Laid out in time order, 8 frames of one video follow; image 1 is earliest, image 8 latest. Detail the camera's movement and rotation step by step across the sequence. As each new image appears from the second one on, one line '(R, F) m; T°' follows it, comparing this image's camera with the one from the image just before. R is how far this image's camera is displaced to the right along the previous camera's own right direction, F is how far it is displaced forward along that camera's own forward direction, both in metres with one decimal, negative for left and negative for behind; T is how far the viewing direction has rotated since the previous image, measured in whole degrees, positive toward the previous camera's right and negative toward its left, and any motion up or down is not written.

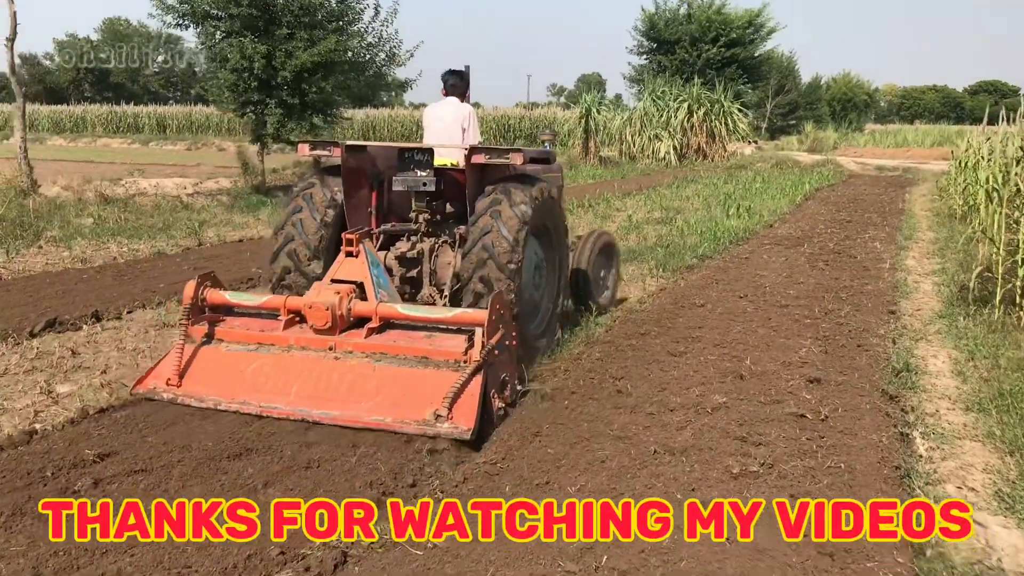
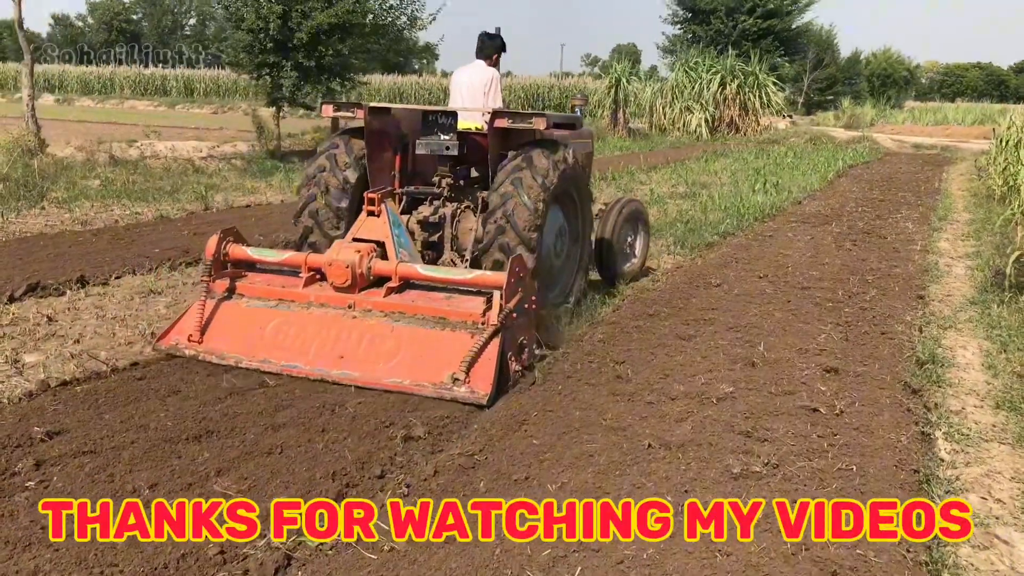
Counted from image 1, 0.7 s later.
(+0.2, +0.4) m; -2°
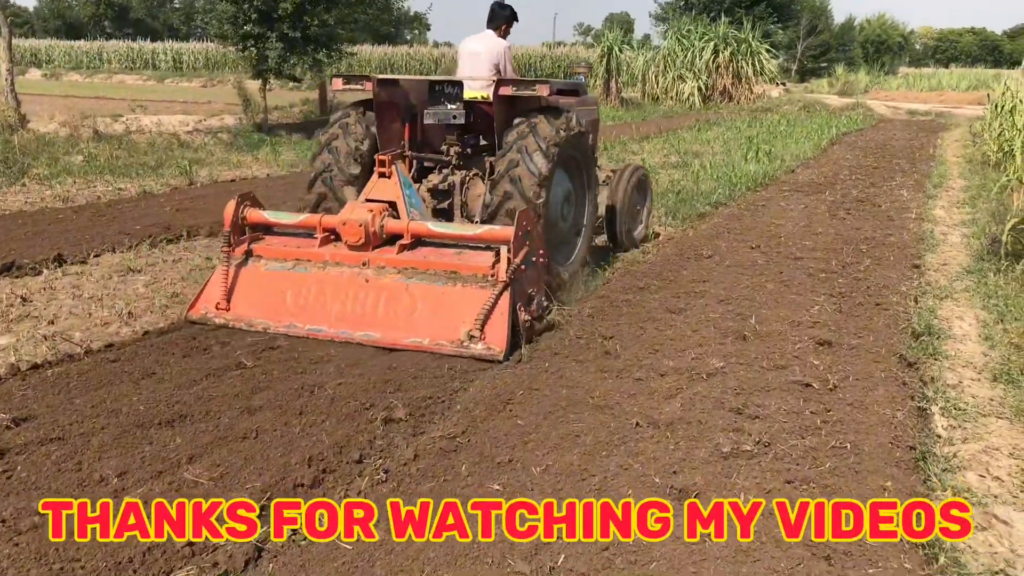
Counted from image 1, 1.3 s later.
(+0.1, +0.1) m; 0°
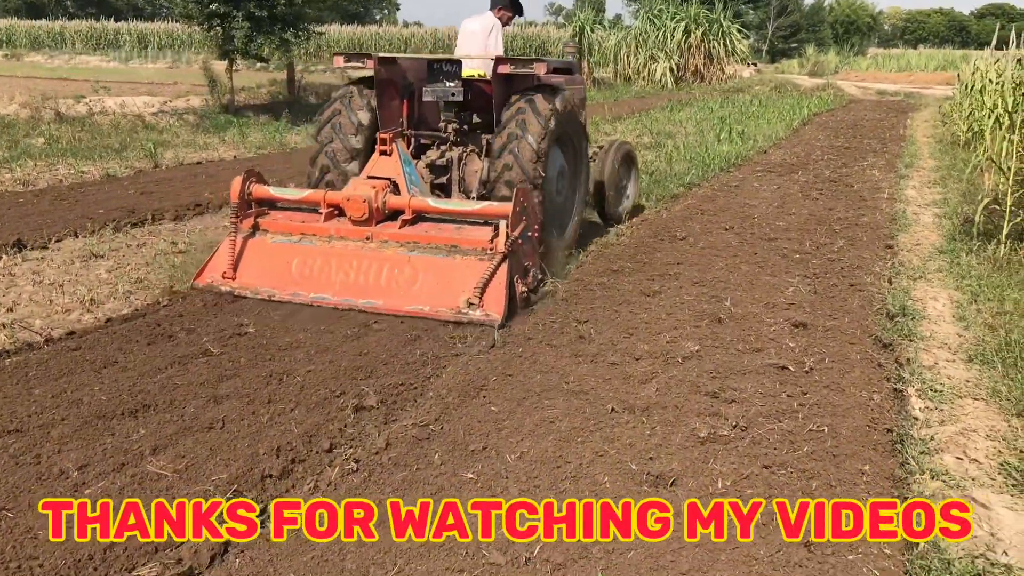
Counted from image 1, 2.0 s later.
(0.0, +0.1) m; +2°
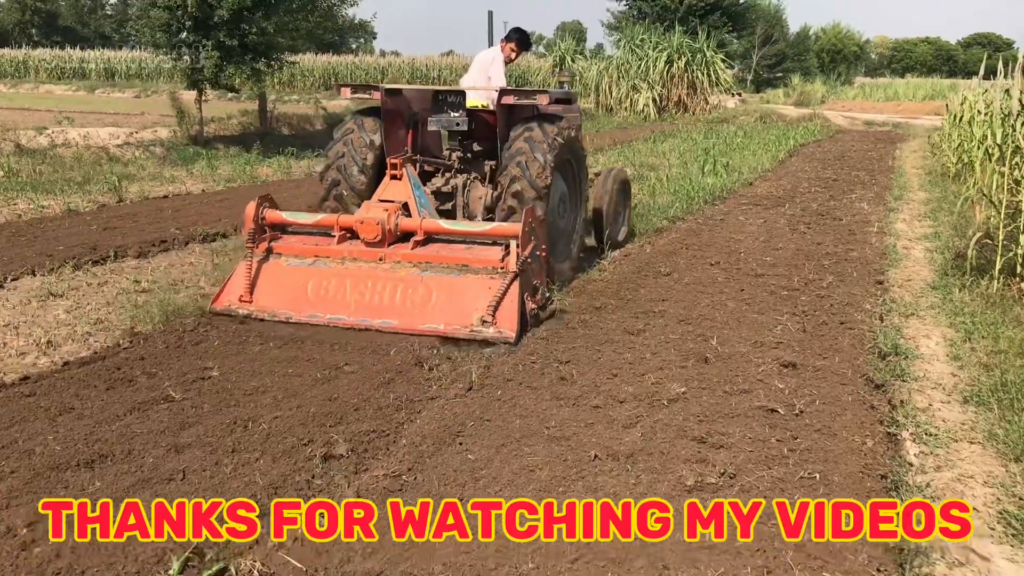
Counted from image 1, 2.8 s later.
(0.0, +0.2) m; +1°
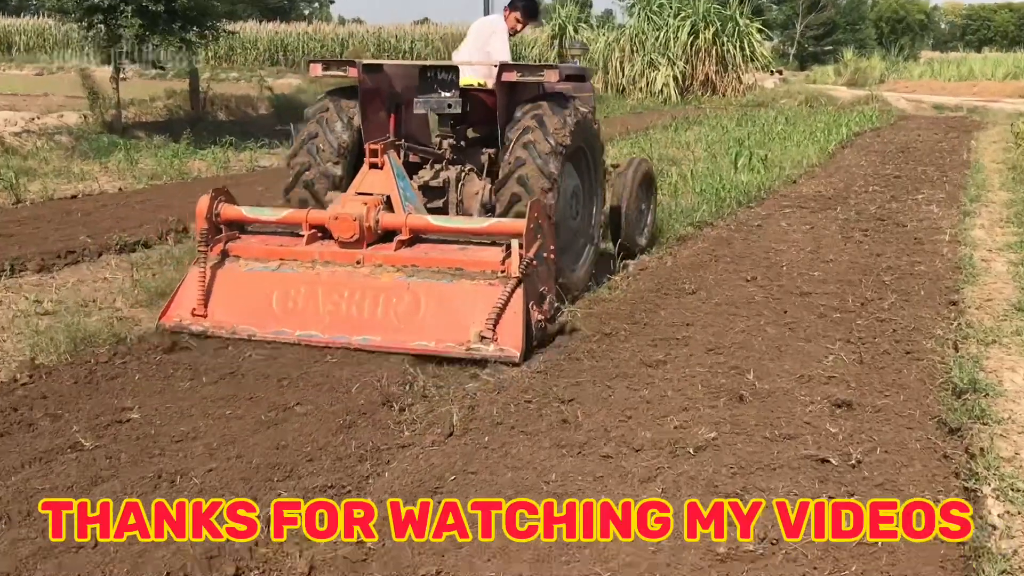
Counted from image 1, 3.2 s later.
(+0.1, +0.8) m; -1°
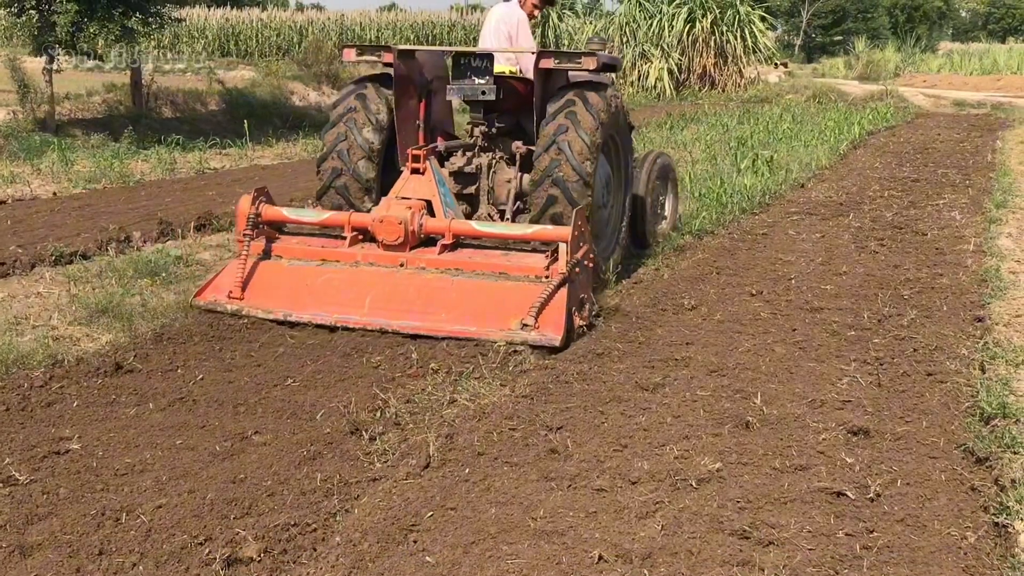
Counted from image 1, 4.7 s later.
(0.0, +0.4) m; 0°
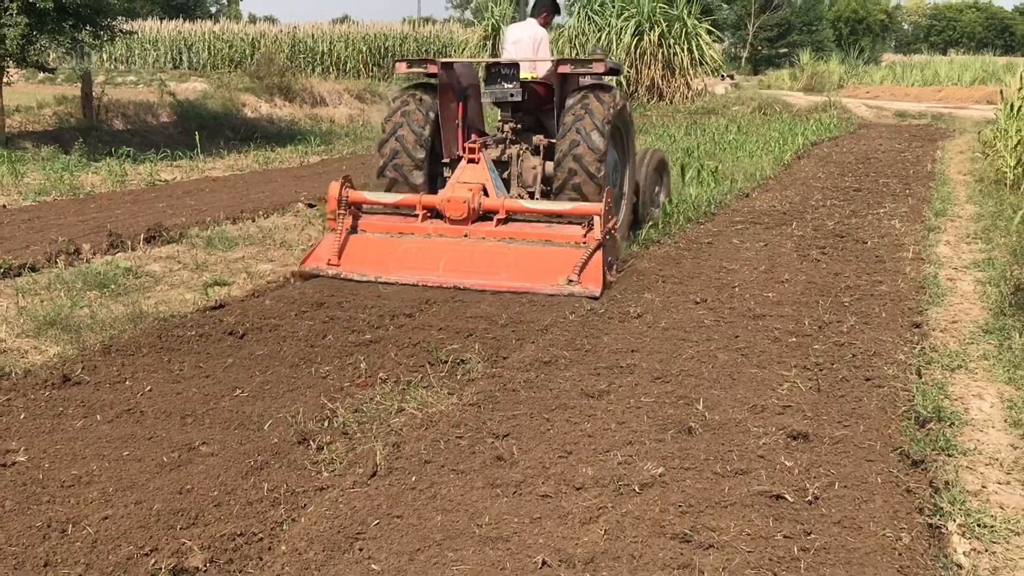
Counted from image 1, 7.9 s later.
(+0.1, -0.1) m; +1°
